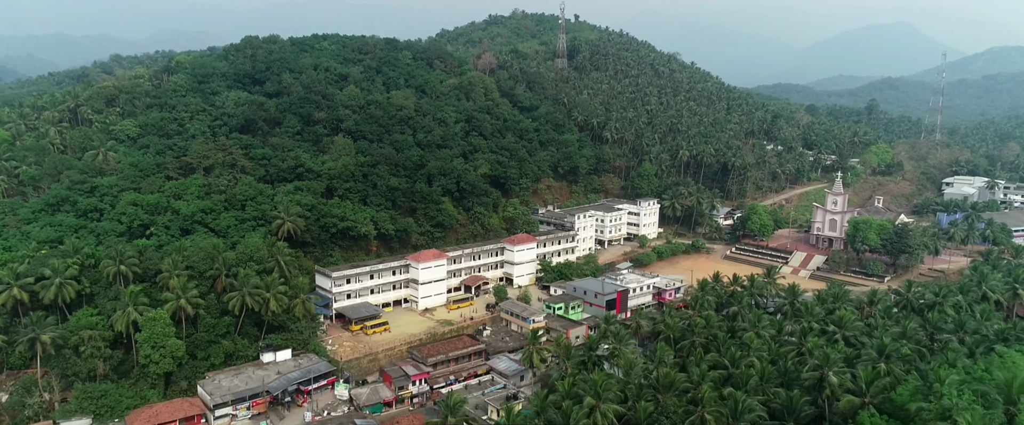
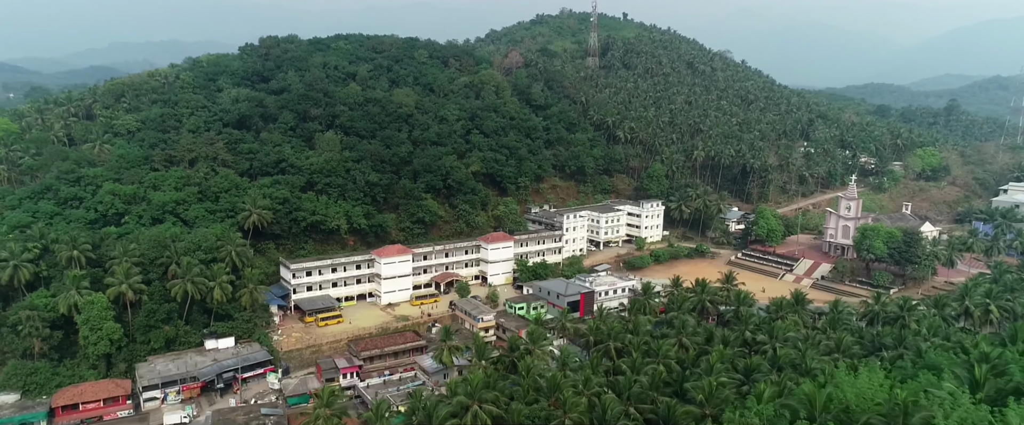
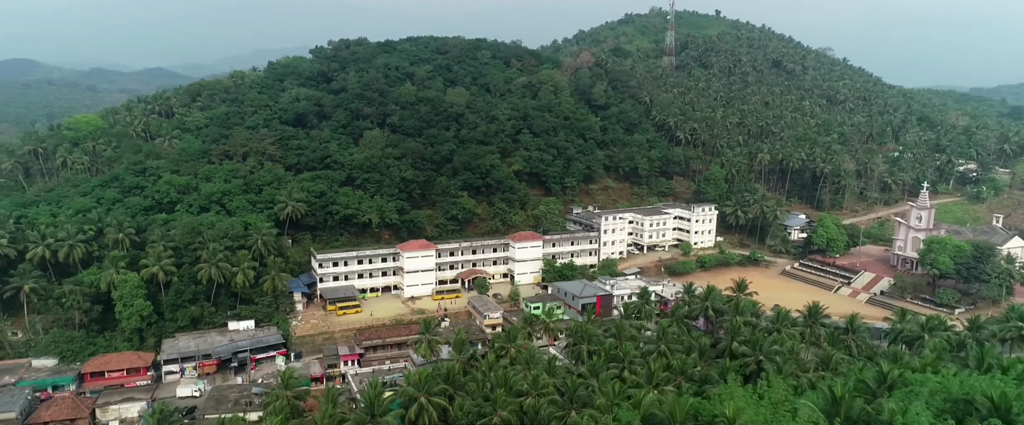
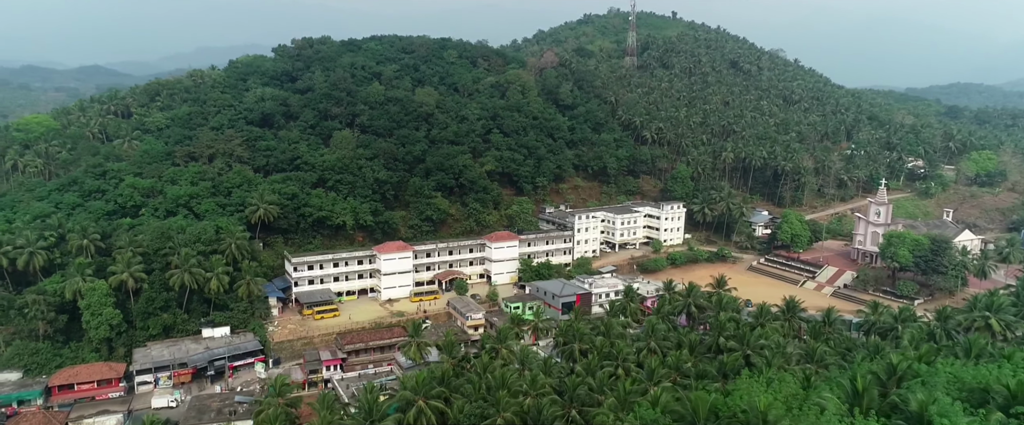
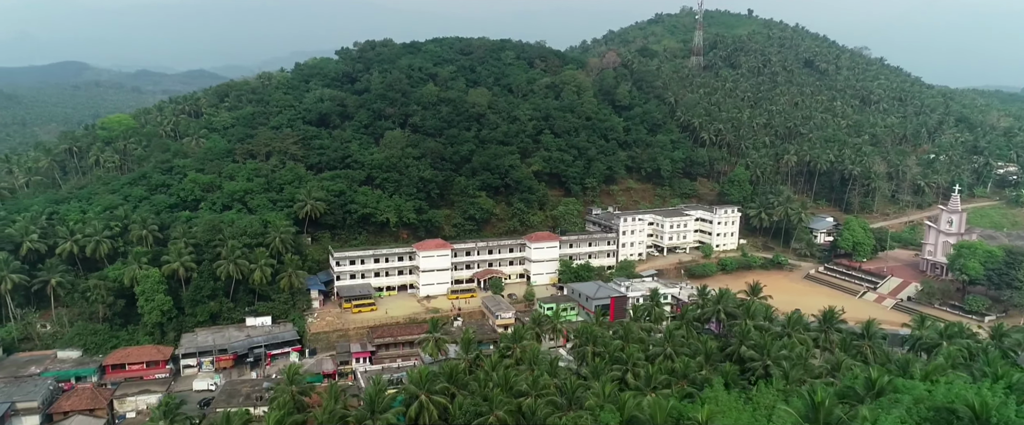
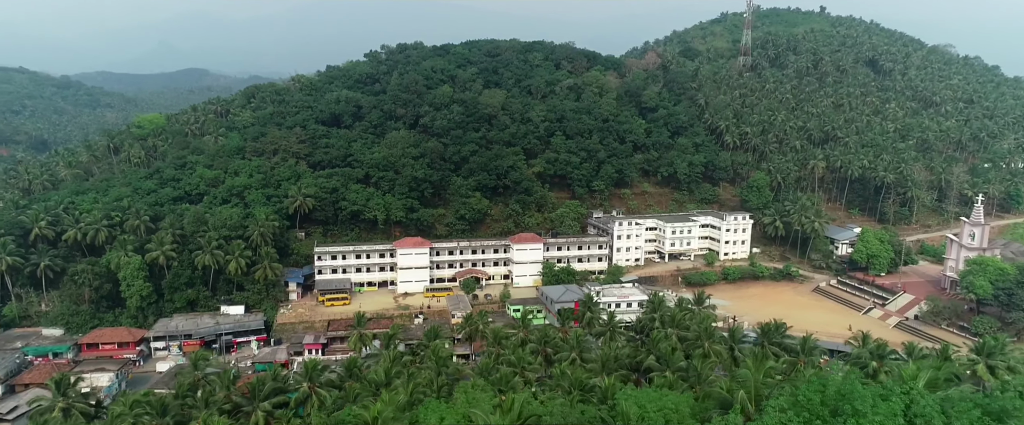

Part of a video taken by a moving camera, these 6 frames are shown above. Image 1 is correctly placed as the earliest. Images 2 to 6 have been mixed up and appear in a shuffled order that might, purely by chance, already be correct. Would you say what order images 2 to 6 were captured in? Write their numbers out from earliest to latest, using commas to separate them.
2, 4, 3, 5, 6
